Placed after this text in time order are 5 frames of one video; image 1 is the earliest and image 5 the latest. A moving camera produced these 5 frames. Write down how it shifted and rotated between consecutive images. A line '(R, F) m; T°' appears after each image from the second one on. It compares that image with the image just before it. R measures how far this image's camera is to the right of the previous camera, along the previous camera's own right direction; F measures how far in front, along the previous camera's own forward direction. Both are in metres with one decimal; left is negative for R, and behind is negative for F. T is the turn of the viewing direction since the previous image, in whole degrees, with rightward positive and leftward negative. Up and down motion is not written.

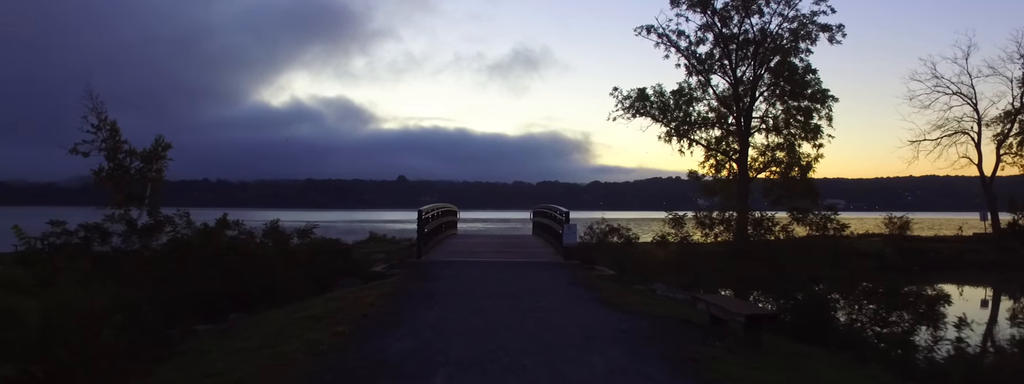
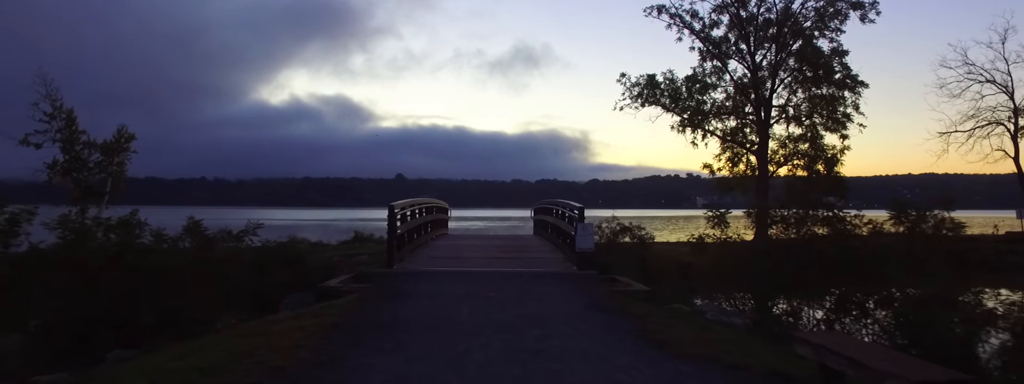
(0.0, +2.8) m; 0°
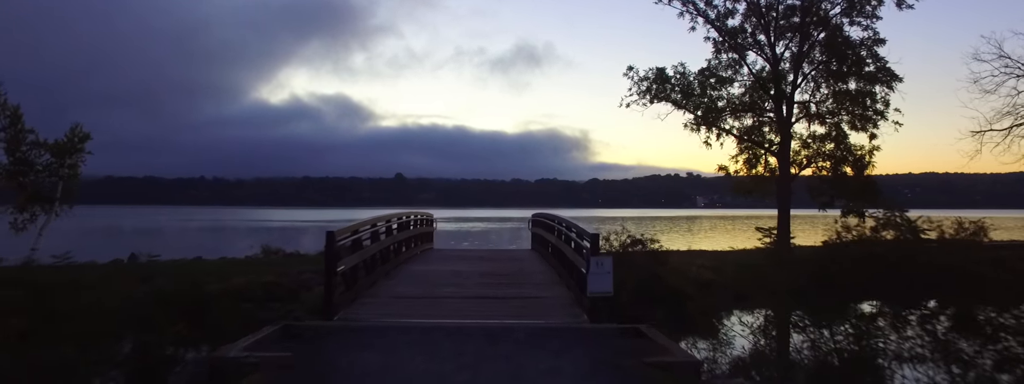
(+0.1, +2.7) m; 0°
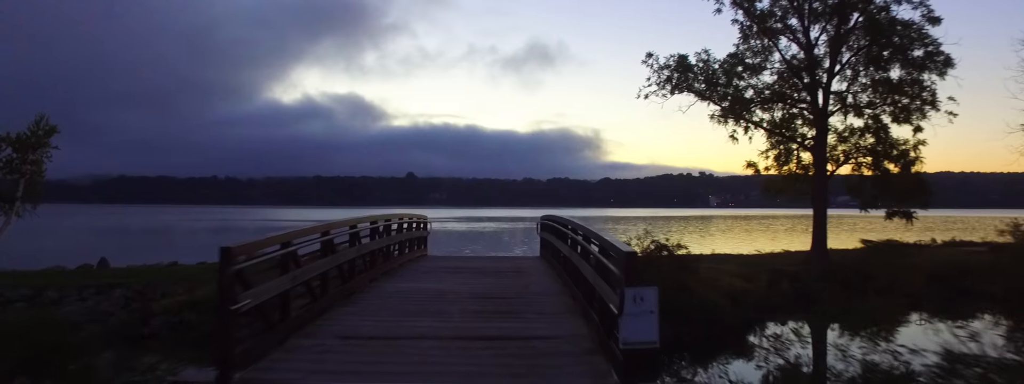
(+0.1, +2.4) m; -1°
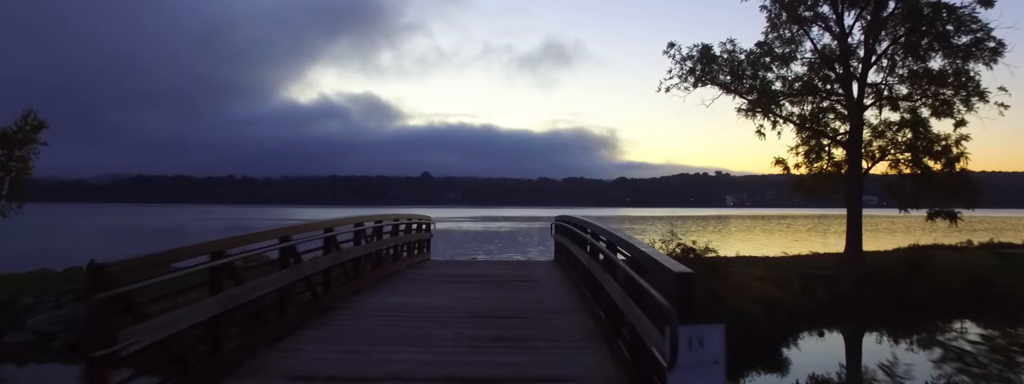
(+0.1, +1.4) m; -1°
